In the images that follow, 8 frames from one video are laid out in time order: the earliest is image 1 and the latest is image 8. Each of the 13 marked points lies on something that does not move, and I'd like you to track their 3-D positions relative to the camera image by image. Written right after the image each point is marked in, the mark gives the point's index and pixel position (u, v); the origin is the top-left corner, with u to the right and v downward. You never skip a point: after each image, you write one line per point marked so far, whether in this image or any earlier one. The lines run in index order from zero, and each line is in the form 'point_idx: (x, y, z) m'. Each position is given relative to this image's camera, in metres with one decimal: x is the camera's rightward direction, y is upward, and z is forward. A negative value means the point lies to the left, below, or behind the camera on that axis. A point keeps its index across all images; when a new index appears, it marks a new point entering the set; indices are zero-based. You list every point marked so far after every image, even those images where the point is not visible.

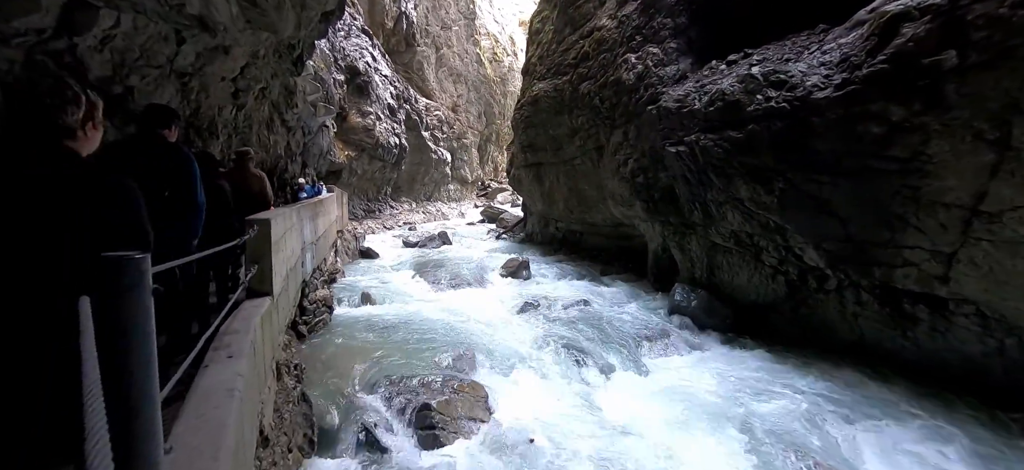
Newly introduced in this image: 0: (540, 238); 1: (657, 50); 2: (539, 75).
0: (+1.0, -0.2, +14.9) m
1: (+2.9, +3.7, +7.3) m
2: (+0.9, +5.1, +11.8) m
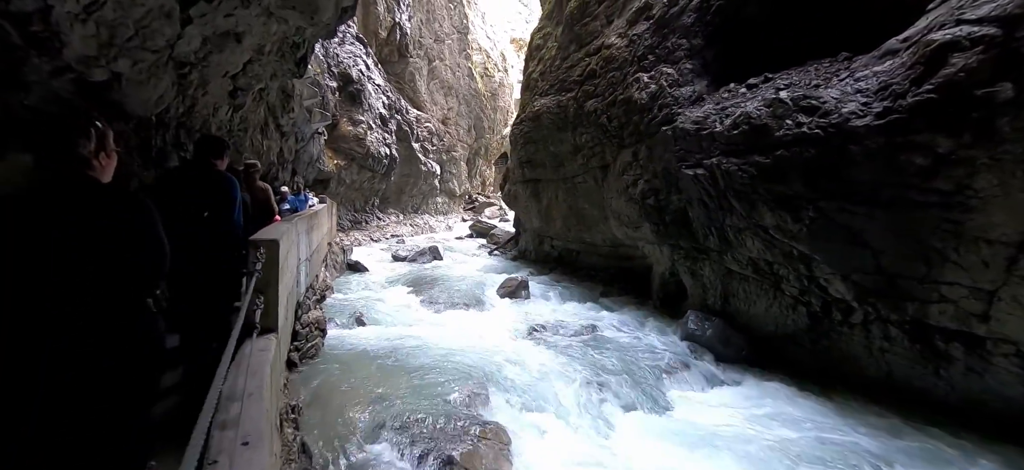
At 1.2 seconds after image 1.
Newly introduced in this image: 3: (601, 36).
0: (+0.8, -0.8, +14.5) m
1: (+3.1, +3.2, +7.2) m
2: (+0.9, +4.5, +11.6) m
3: (+2.3, +5.1, +9.4) m
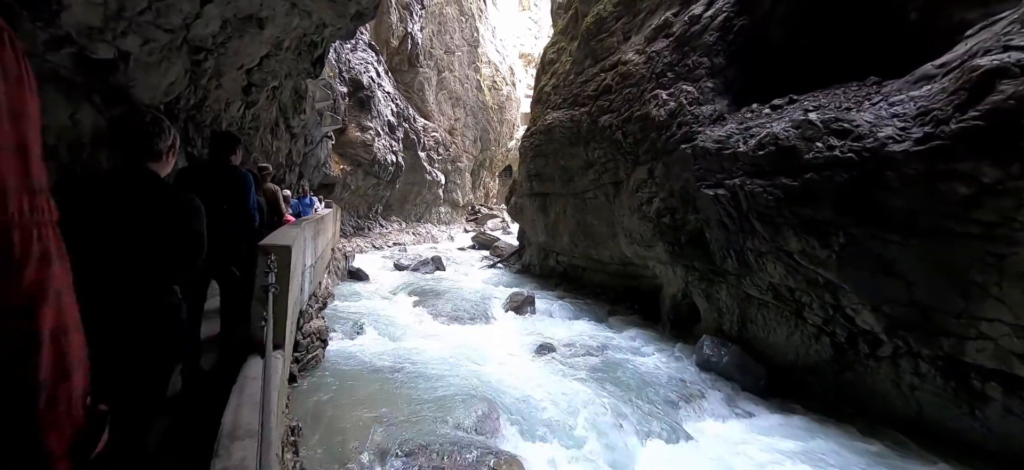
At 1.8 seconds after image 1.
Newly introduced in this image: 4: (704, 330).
0: (+1.0, -1.4, +14.3) m
1: (+3.4, +2.8, +7.1) m
2: (+1.3, +4.1, +11.5) m
3: (+2.7, +4.7, +9.4) m
4: (+3.9, -1.9, +7.6) m
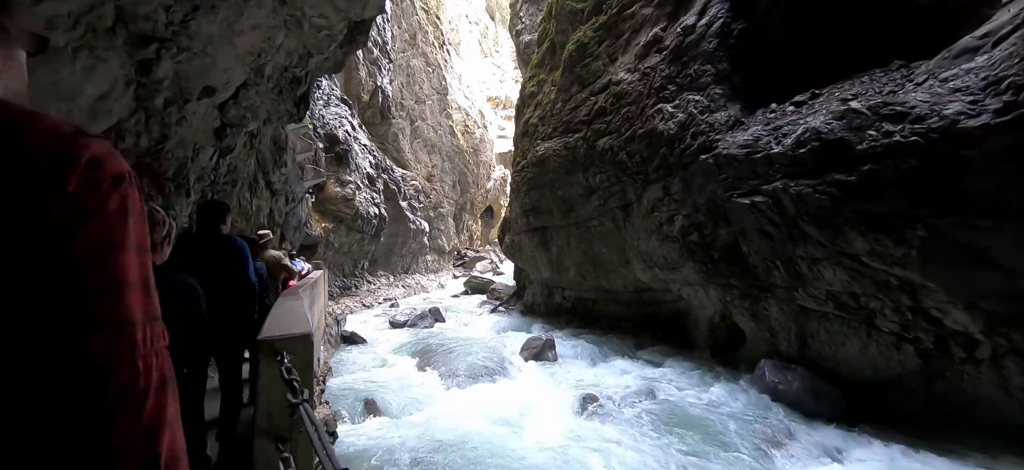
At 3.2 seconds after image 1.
0: (+1.2, -2.7, +13.3) m
1: (+3.4, +2.5, +6.7) m
2: (+0.9, +3.0, +11.2) m
3: (+2.3, +4.0, +9.2) m
4: (+4.5, -2.2, +6.8) m
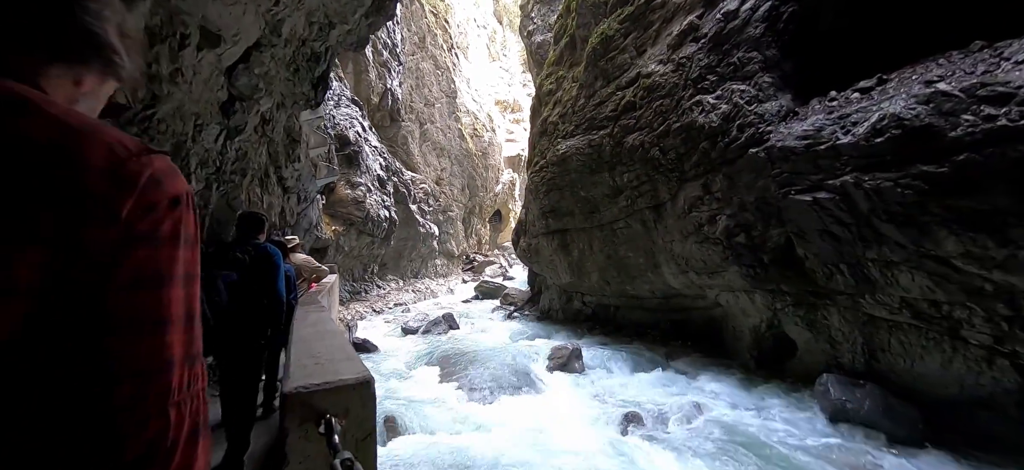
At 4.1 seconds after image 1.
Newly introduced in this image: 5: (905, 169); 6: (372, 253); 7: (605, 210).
0: (+1.8, -2.8, +12.8) m
1: (+3.9, +2.5, +6.2) m
2: (+1.5, +2.9, +10.7) m
3: (+2.9, +4.0, +8.7) m
4: (+5.0, -2.2, +6.2) m
5: (+4.5, +0.8, +4.3) m
6: (-6.3, -0.8, +16.7) m
7: (+2.4, +0.7, +9.7) m
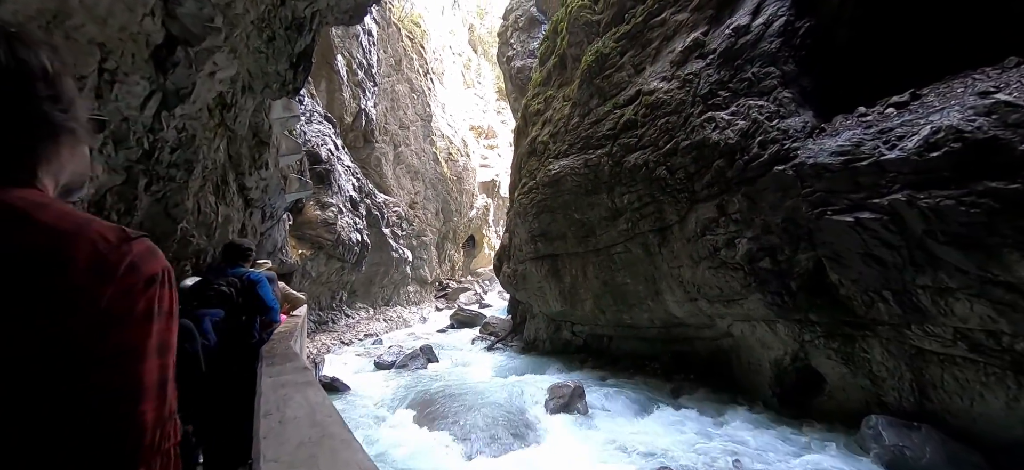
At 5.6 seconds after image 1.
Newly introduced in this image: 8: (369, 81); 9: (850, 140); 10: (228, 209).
0: (+1.3, -3.6, +11.9) m
1: (+4.0, +2.1, +5.9) m
2: (+1.2, +2.3, +10.2) m
3: (+2.7, +3.4, +8.4) m
4: (+5.1, -2.6, +5.6) m
5: (+4.7, +0.5, +3.9) m
6: (-7.0, -1.9, +15.2) m
7: (+2.2, 0.0, +9.0) m
8: (-7.6, +8.2, +19.8) m
9: (+4.4, +1.2, +4.8) m
10: (-3.7, +0.3, +5.0) m
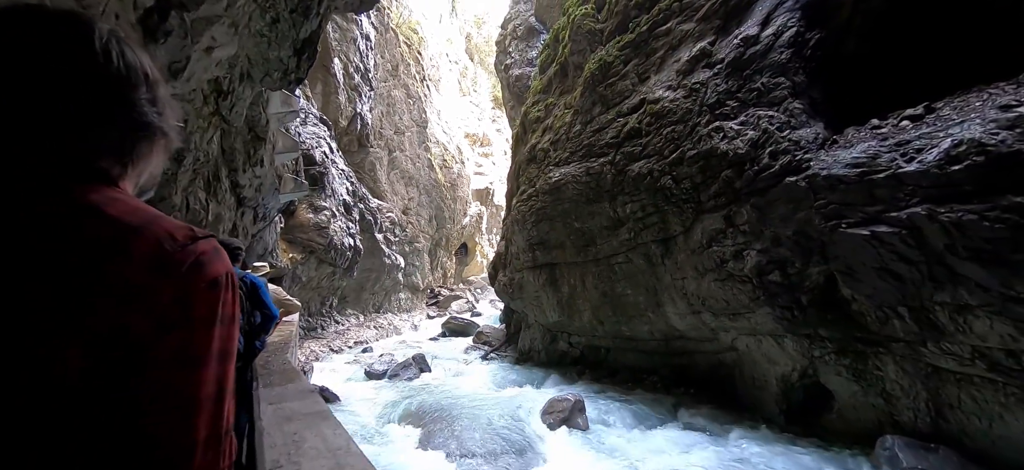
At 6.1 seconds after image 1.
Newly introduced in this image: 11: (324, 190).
0: (+1.2, -3.9, +11.6) m
1: (+4.1, +1.9, +5.8) m
2: (+1.2, +2.0, +10.0) m
3: (+2.8, +3.2, +8.3) m
4: (+5.1, -2.8, +5.4) m
5: (+4.9, +0.4, +3.8) m
6: (-7.2, -2.1, +14.8) m
7: (+2.2, -0.2, +8.9) m
8: (-7.7, +7.9, +19.6) m
9: (+4.5, +1.1, +4.7) m
10: (-3.6, +0.2, +4.7) m
11: (-6.9, +1.6, +13.4) m
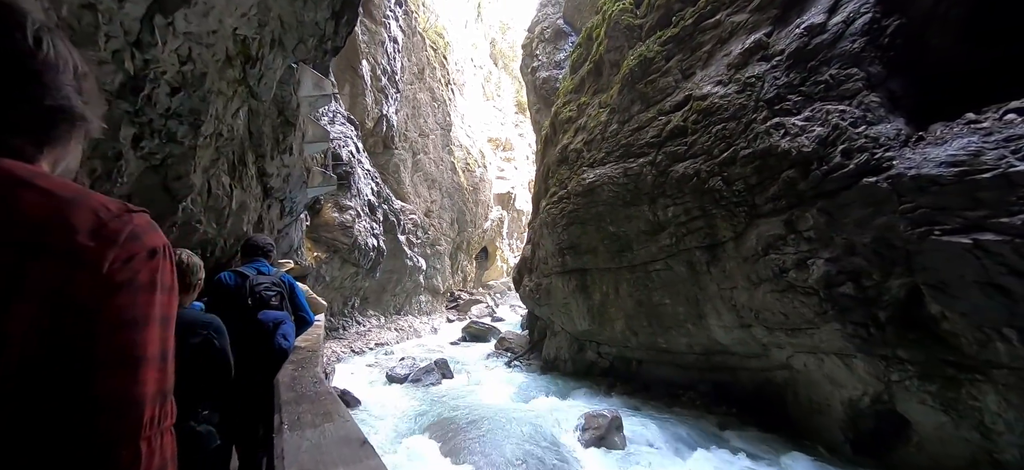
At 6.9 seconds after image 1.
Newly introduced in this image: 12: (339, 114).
0: (+1.9, -4.0, +11.1) m
1: (+4.7, +1.8, +5.2) m
2: (+2.1, +1.9, +9.6) m
3: (+3.6, +3.1, +7.8) m
4: (+5.6, -2.9, +4.8) m
5: (+5.3, +0.3, +3.2) m
6: (-6.2, -2.1, +14.7) m
7: (+3.0, -0.3, +8.4) m
8: (-6.3, +7.9, +19.7) m
9: (+5.0, +1.0, +4.2) m
10: (-3.1, +0.3, +4.5) m
11: (-5.9, +1.6, +13.4) m
12: (-6.7, +4.7, +14.4) m
